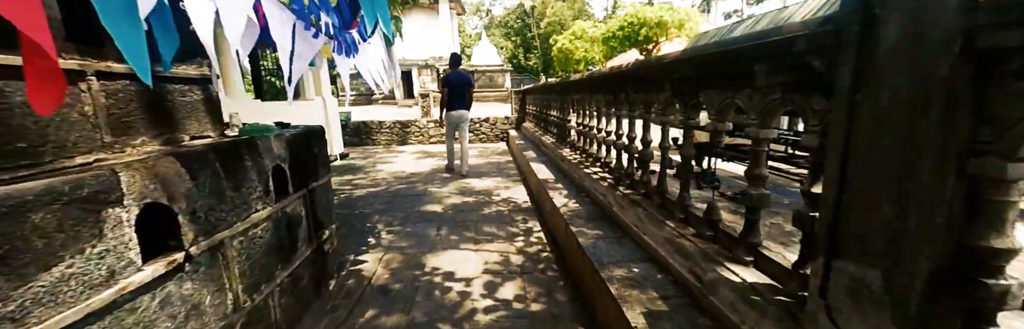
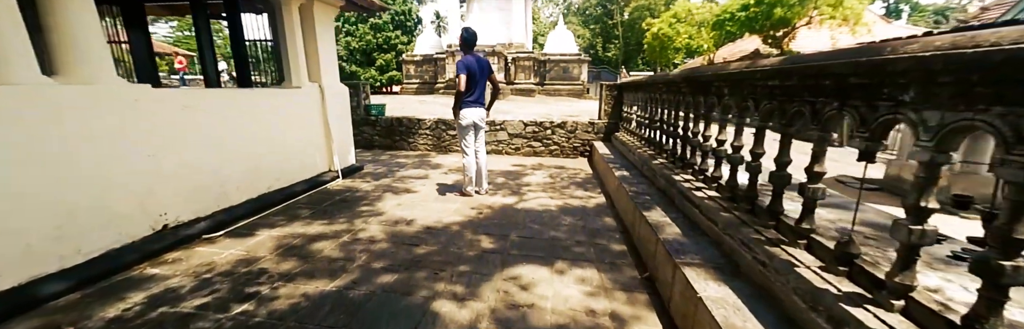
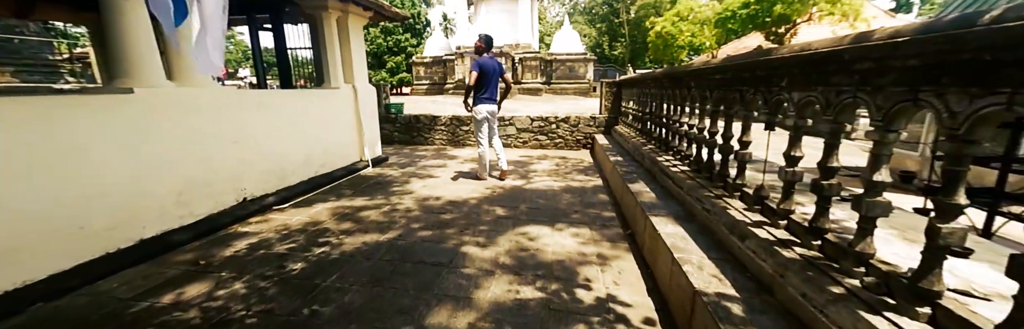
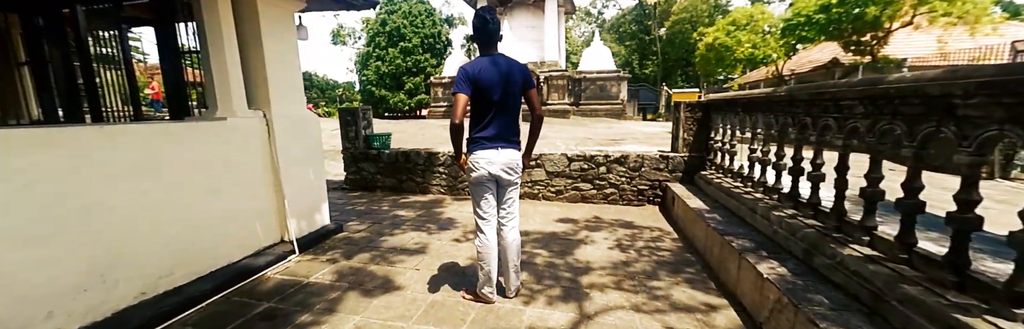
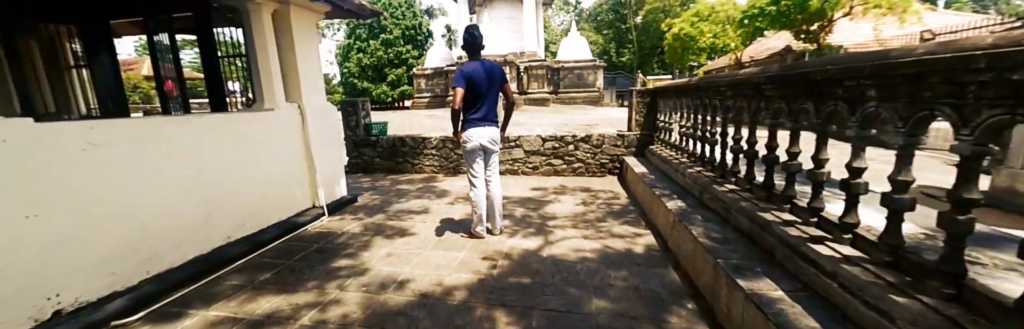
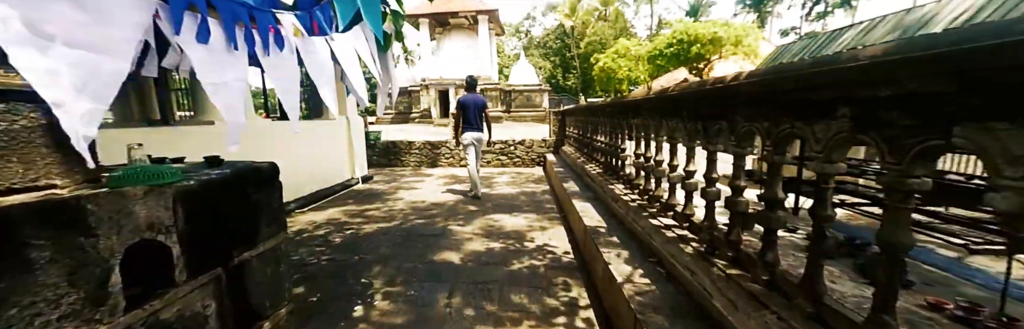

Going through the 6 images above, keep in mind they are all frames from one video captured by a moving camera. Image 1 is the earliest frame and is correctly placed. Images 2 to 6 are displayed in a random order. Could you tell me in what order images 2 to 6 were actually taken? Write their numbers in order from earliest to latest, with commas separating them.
6, 3, 2, 5, 4
